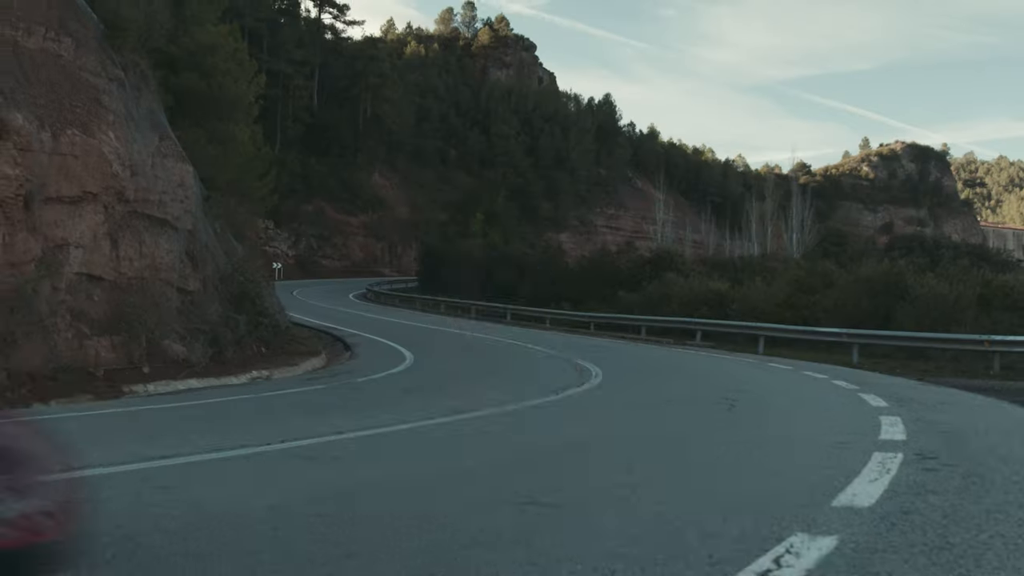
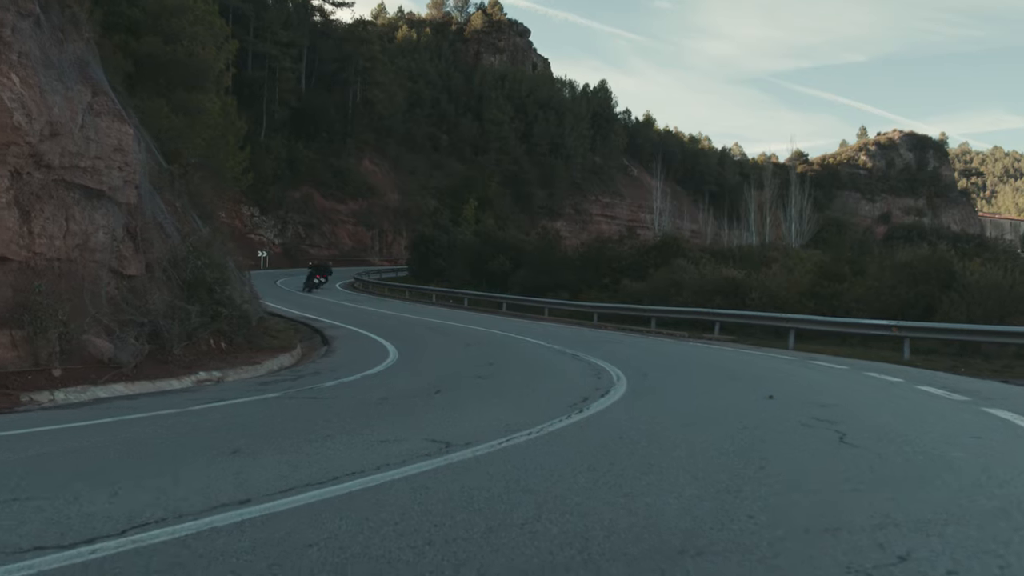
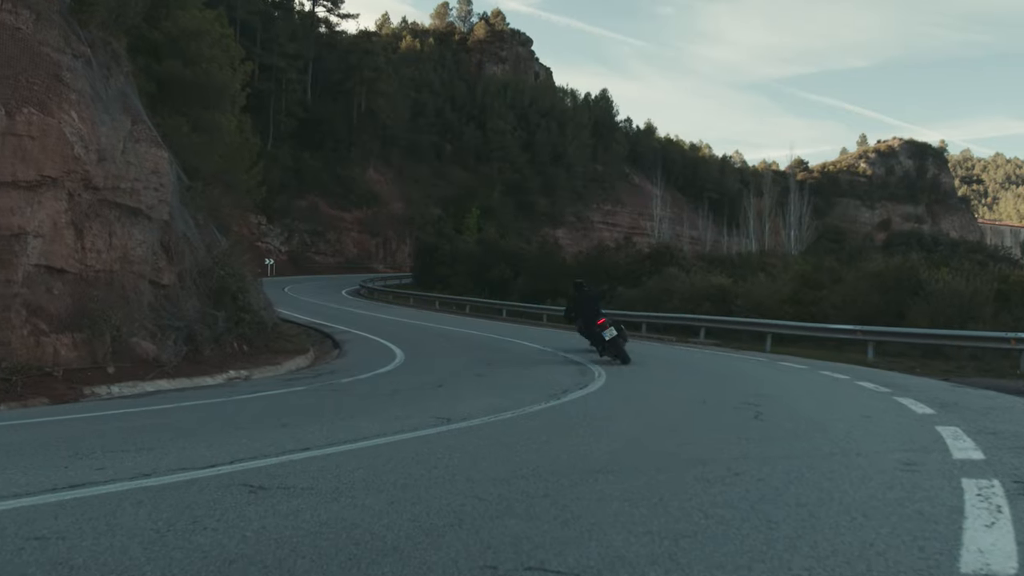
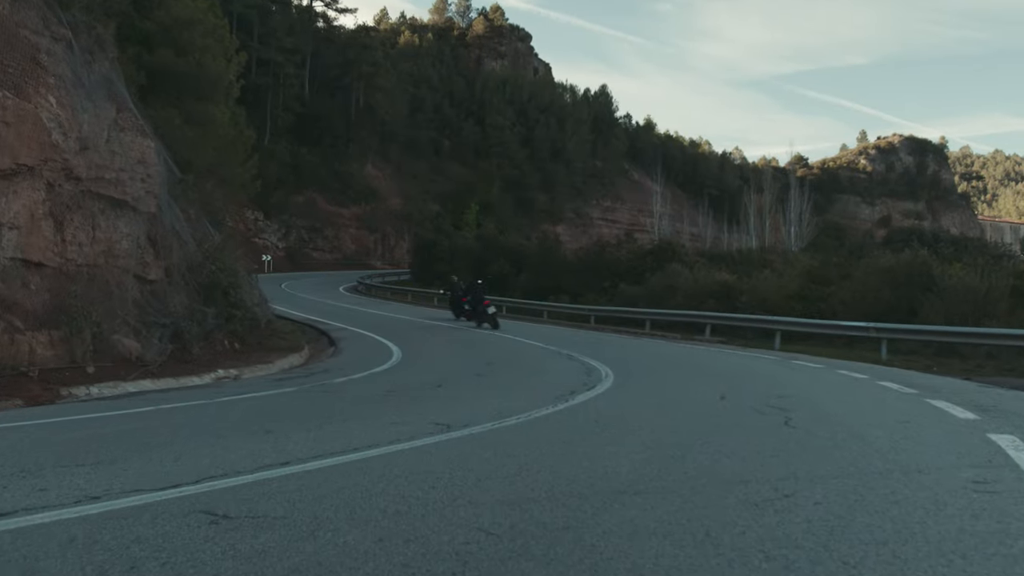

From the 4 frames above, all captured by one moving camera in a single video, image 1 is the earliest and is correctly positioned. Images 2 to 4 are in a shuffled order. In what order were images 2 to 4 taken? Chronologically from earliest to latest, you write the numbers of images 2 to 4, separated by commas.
3, 4, 2
